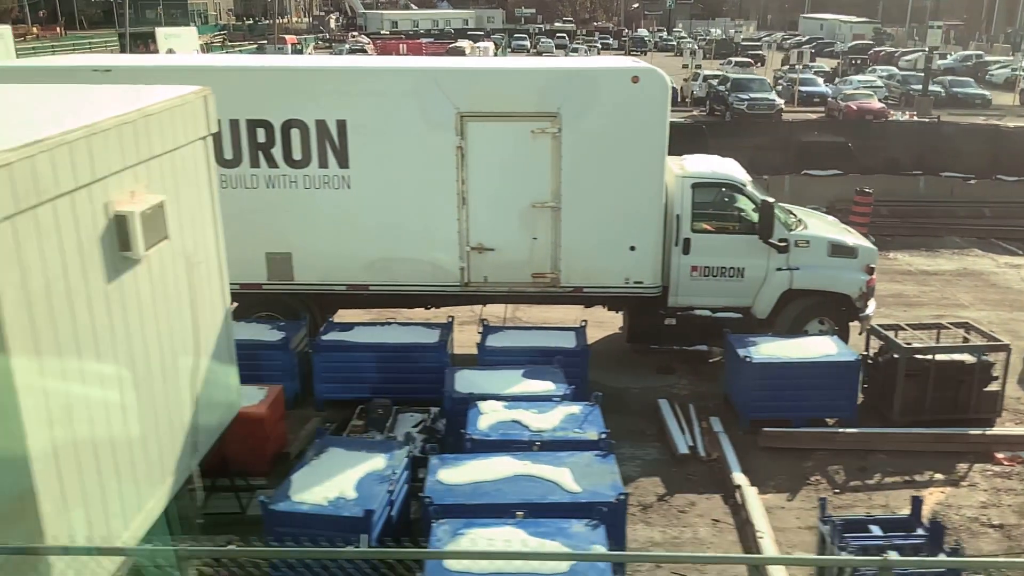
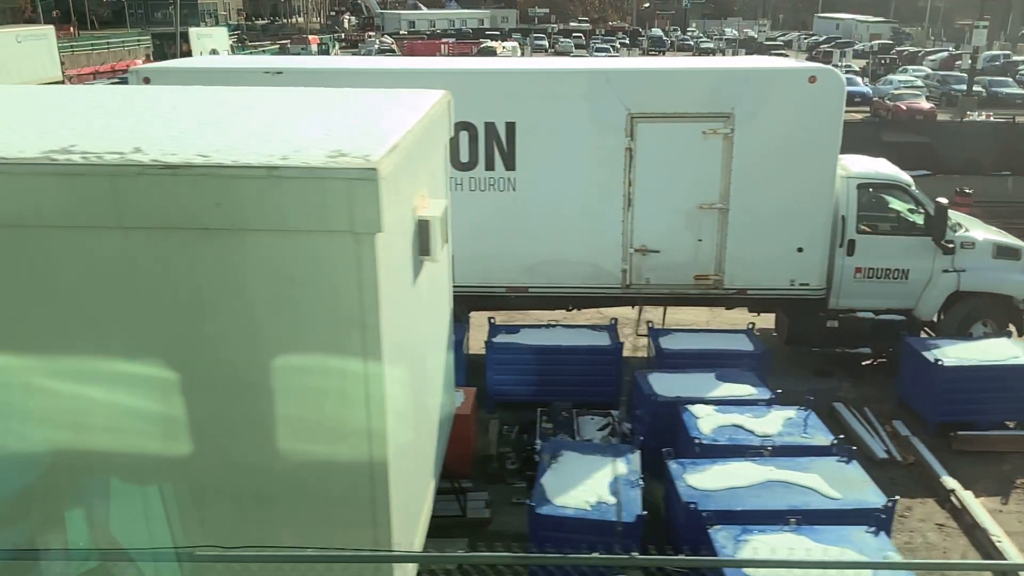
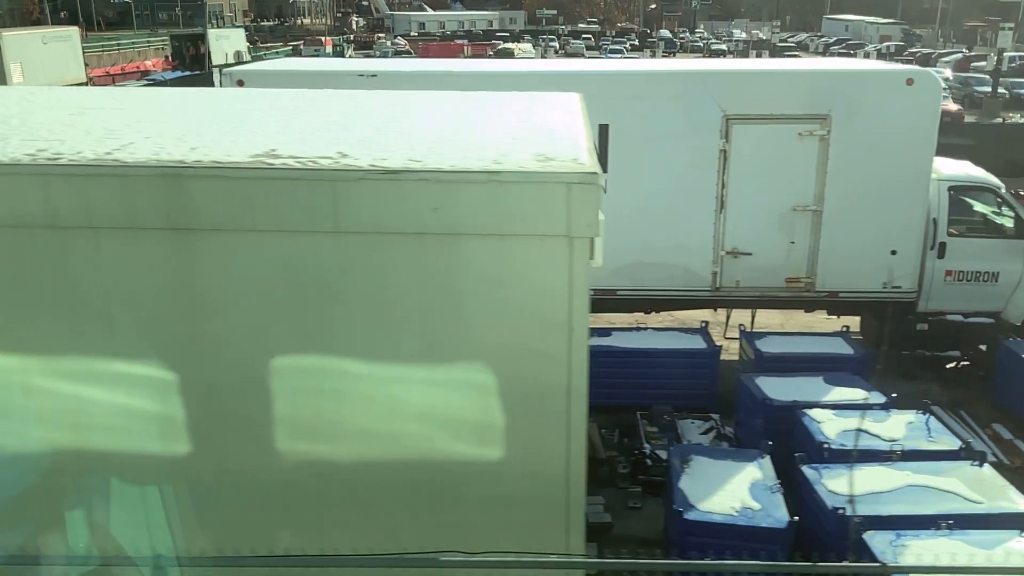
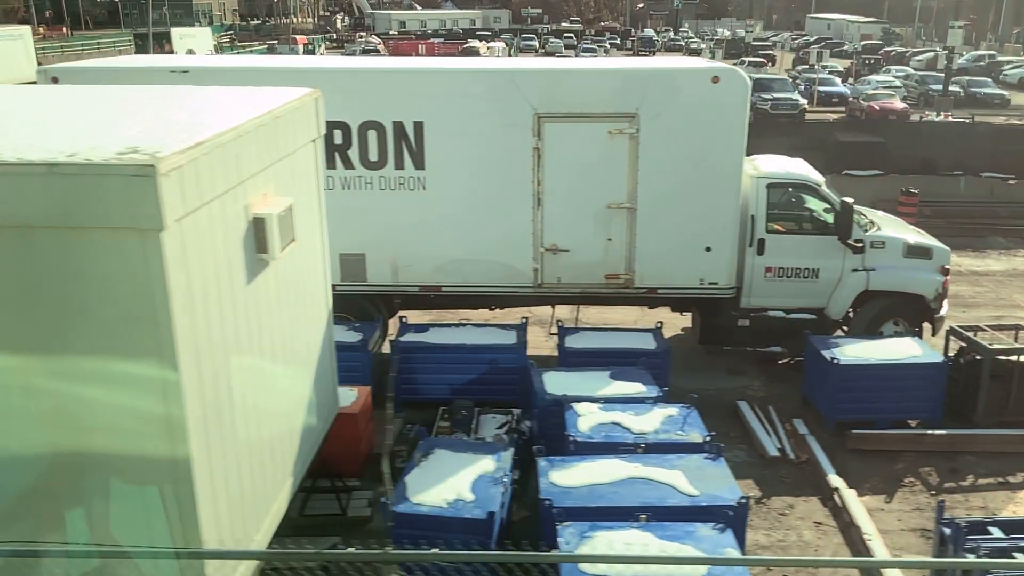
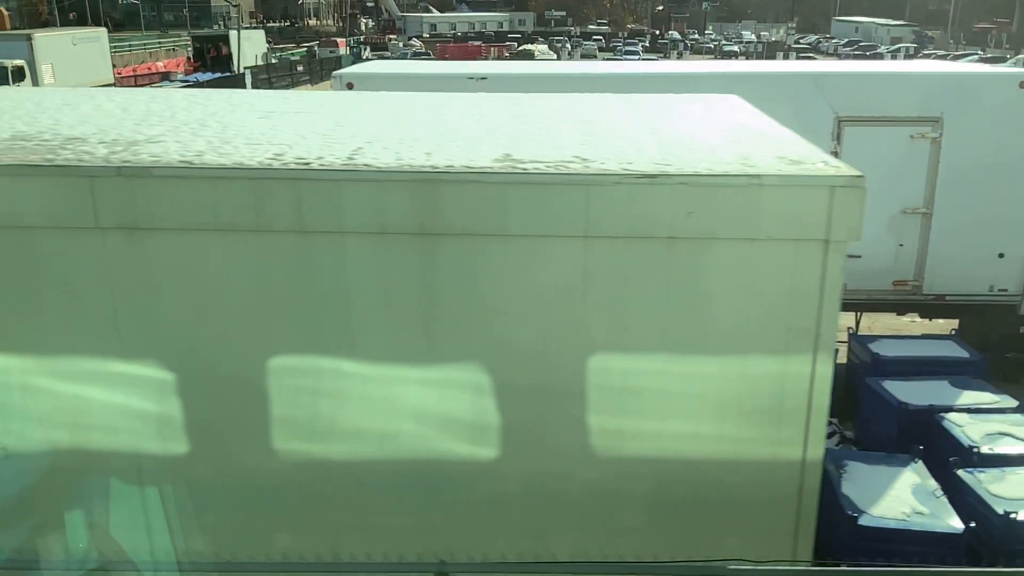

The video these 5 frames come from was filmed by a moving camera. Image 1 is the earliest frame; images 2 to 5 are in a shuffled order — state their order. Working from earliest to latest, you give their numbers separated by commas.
4, 2, 3, 5
